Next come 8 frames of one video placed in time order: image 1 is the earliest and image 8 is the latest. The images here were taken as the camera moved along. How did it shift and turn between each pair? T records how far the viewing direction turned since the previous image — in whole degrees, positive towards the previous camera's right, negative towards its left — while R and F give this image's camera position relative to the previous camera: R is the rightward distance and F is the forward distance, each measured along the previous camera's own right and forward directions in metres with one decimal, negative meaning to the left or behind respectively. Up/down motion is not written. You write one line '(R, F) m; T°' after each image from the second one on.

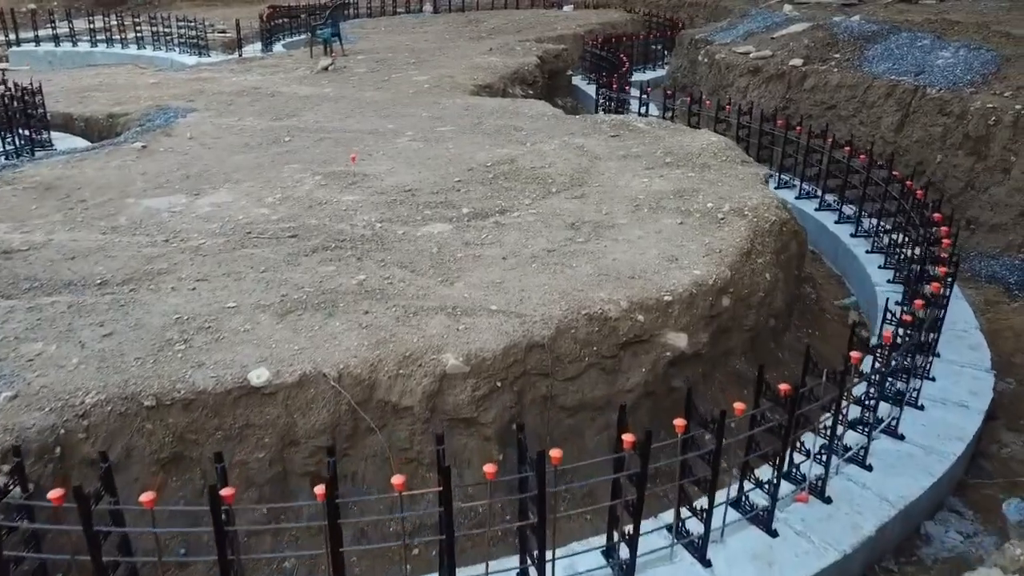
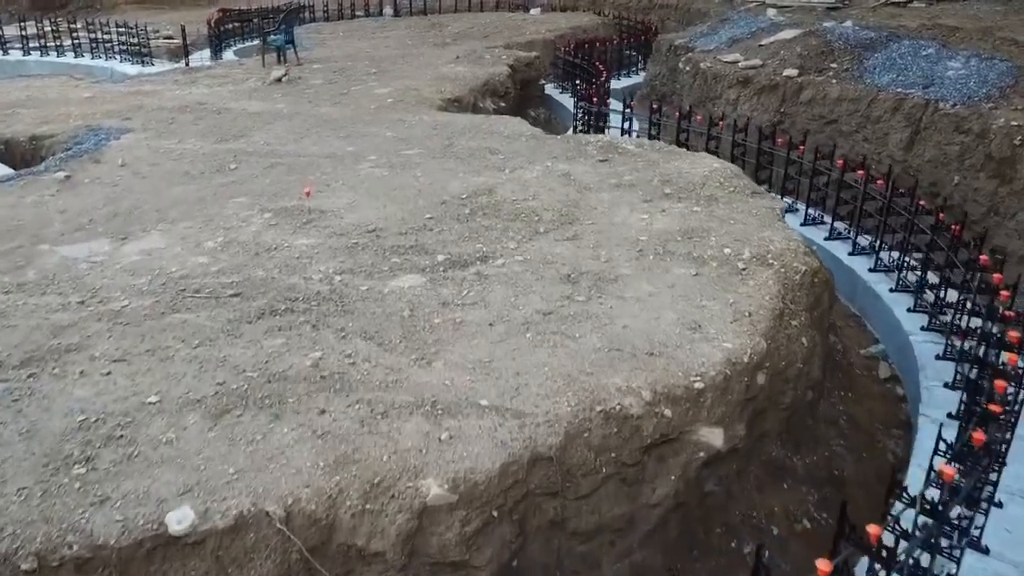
(-0.1, +1.1) m; +2°
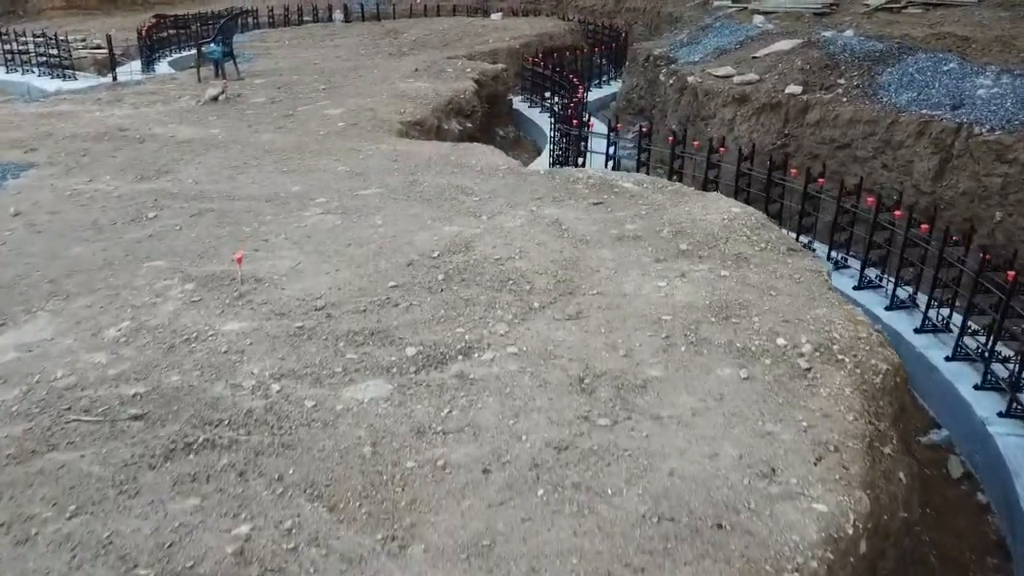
(-0.2, +1.4) m; +3°
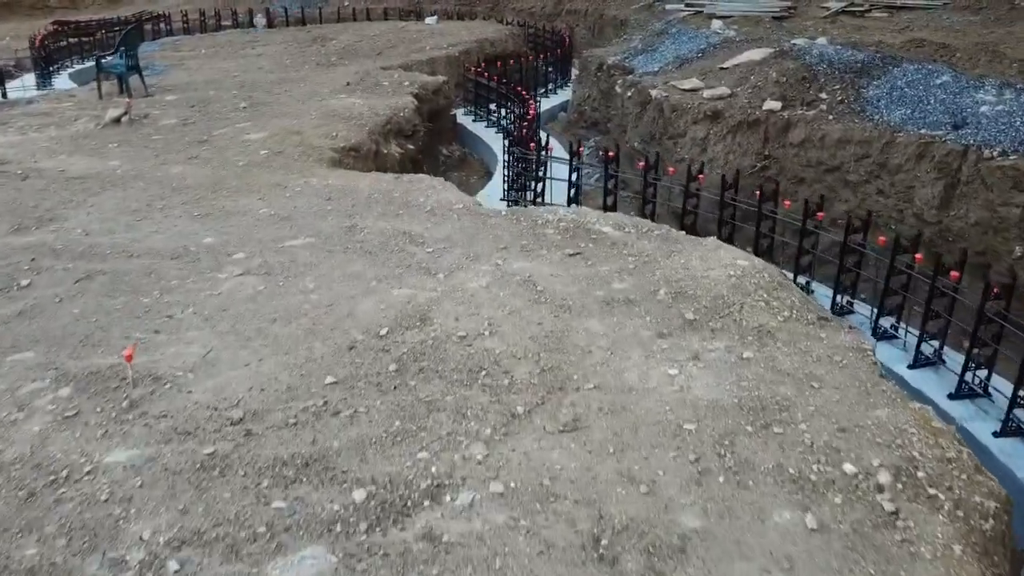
(-0.2, +1.2) m; +4°
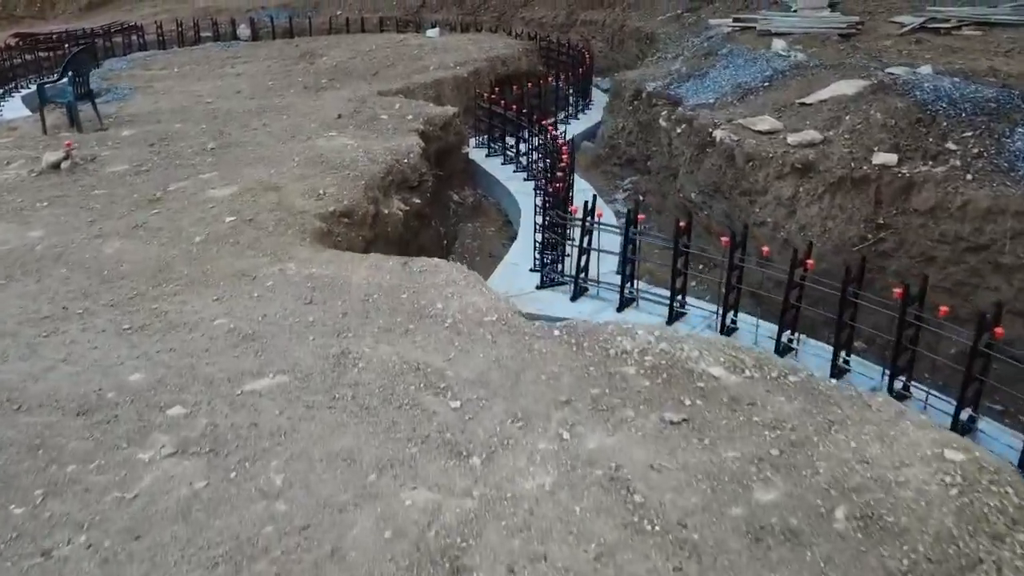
(-0.4, +2.1) m; 0°
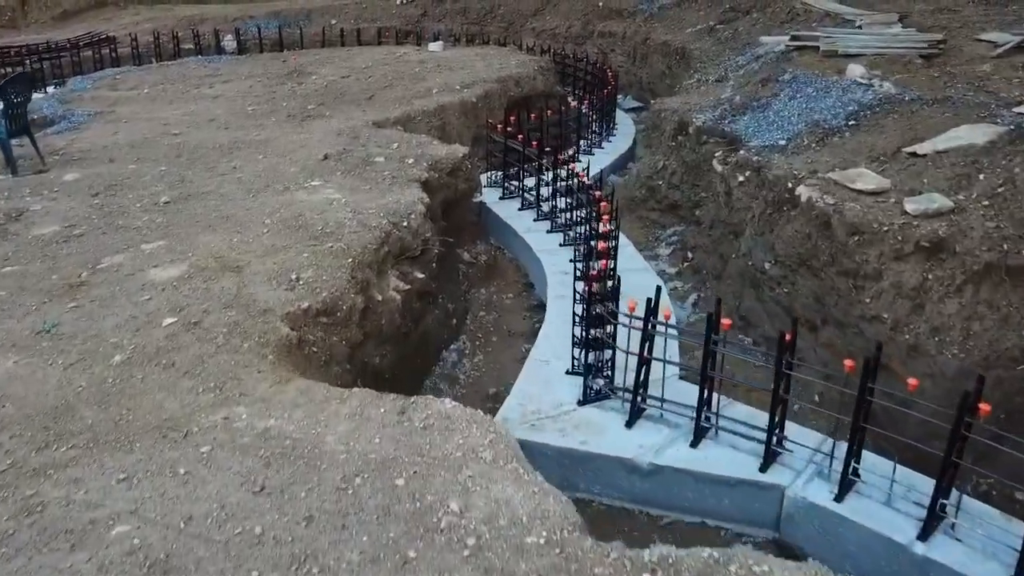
(-0.2, +1.9) m; 0°
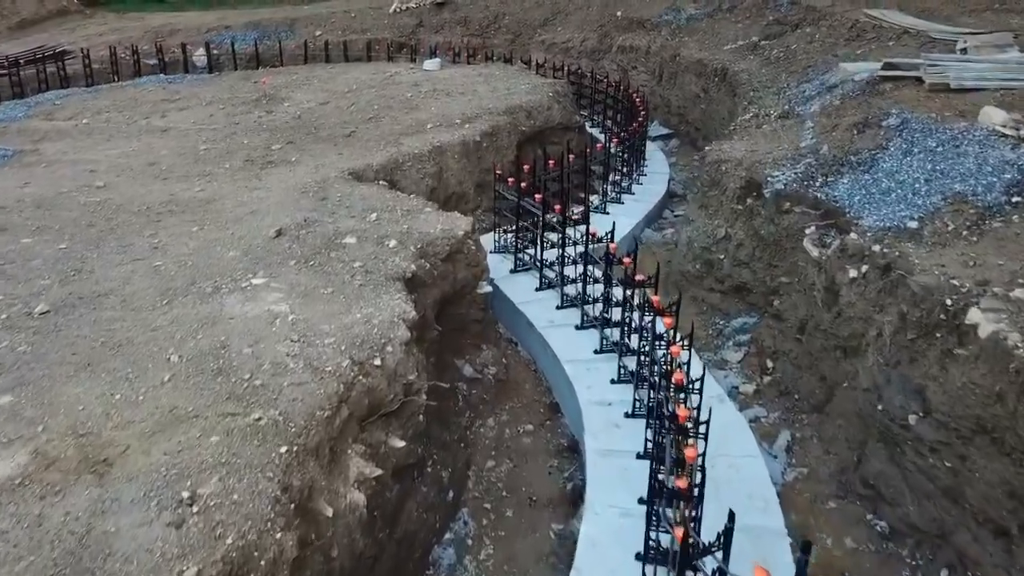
(-0.2, +2.4) m; 0°
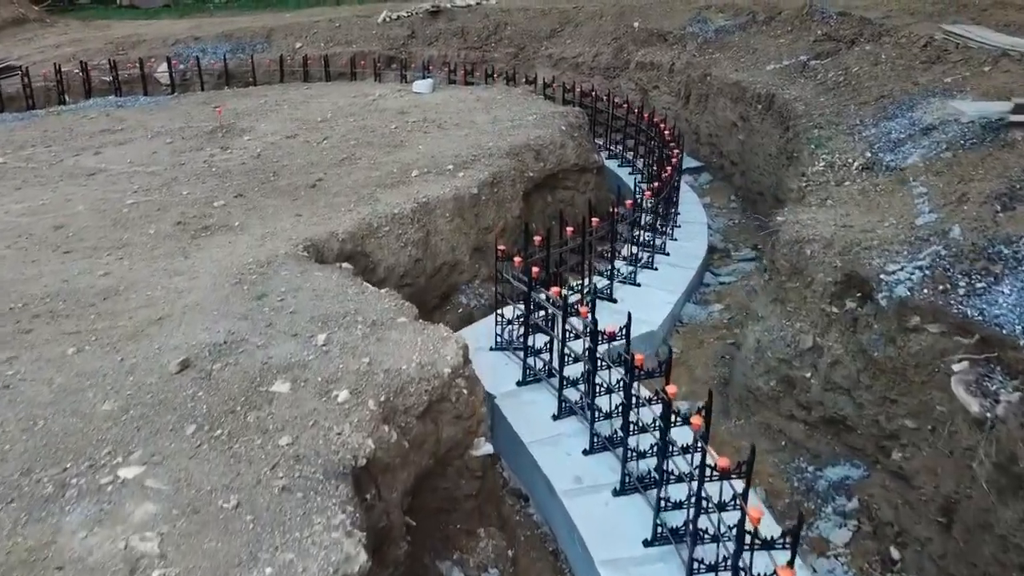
(-0.1, +2.1) m; 0°
